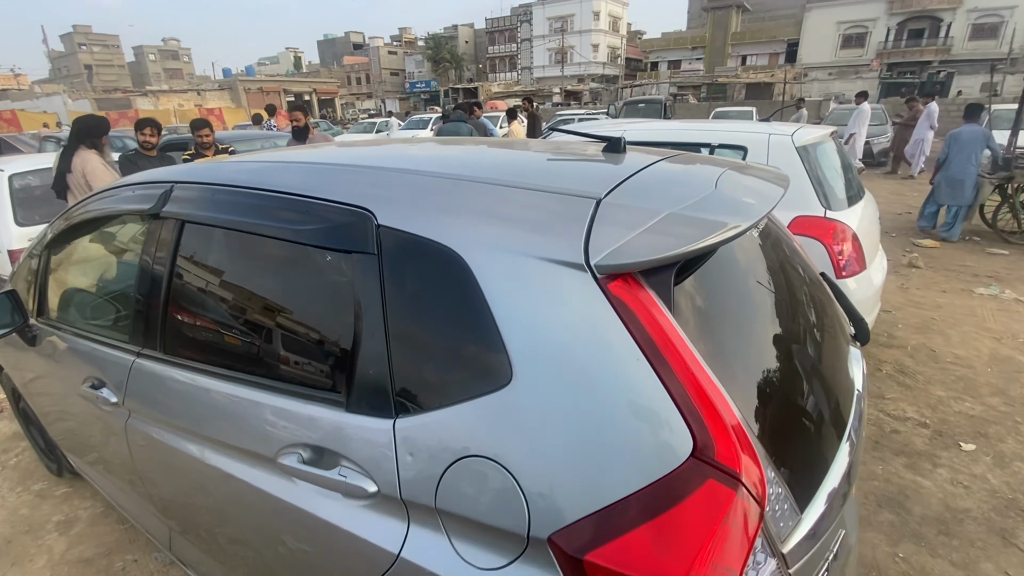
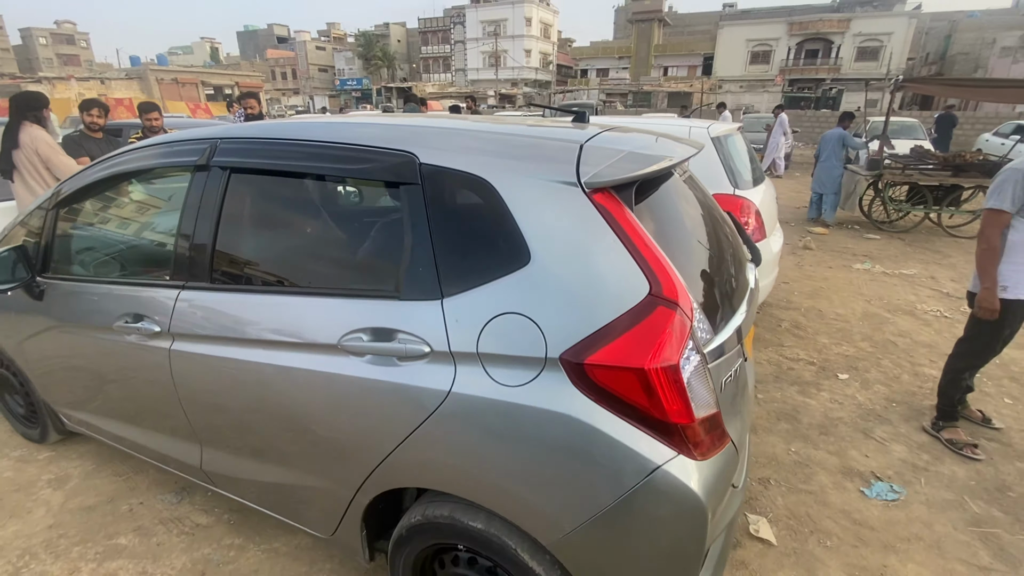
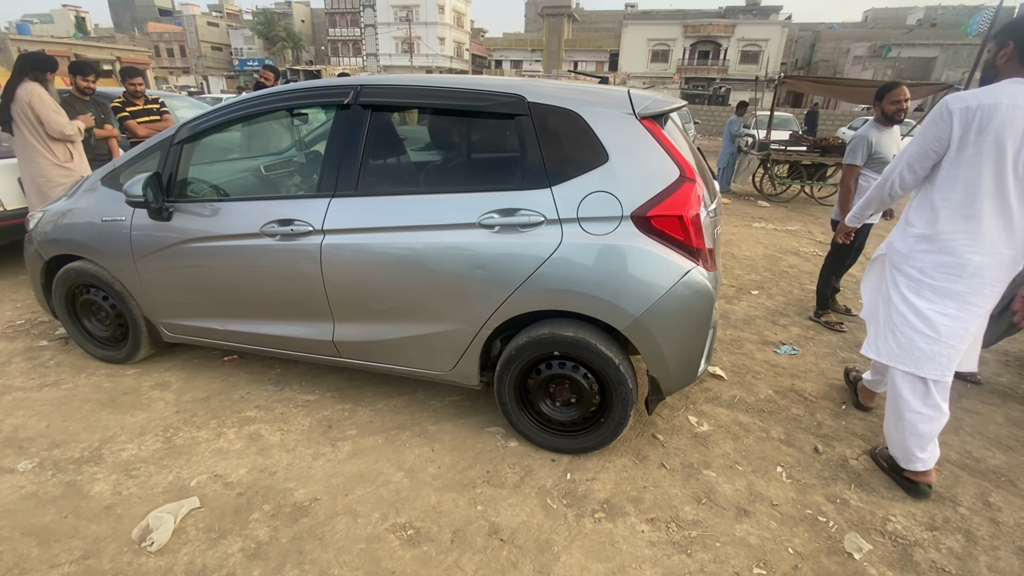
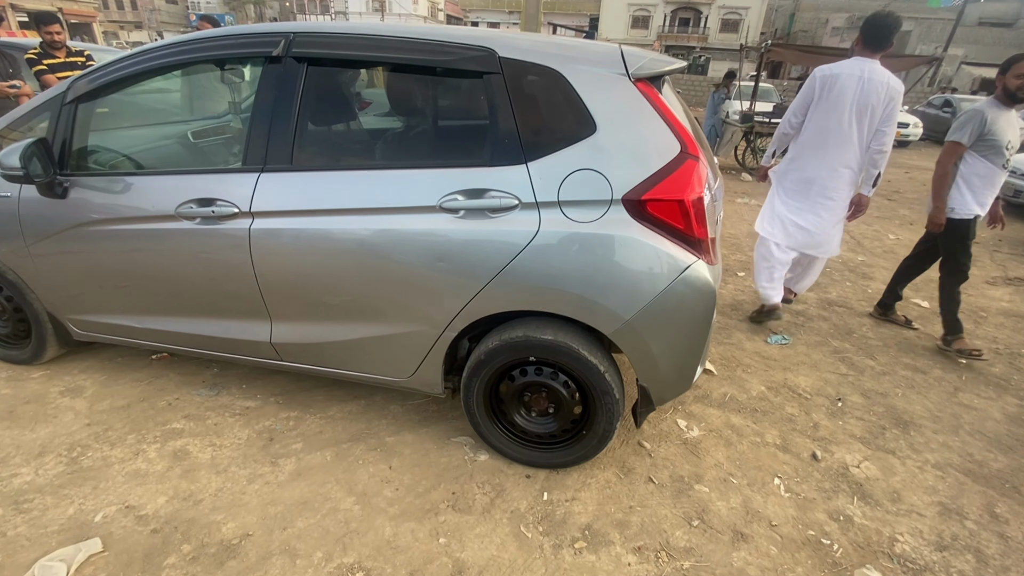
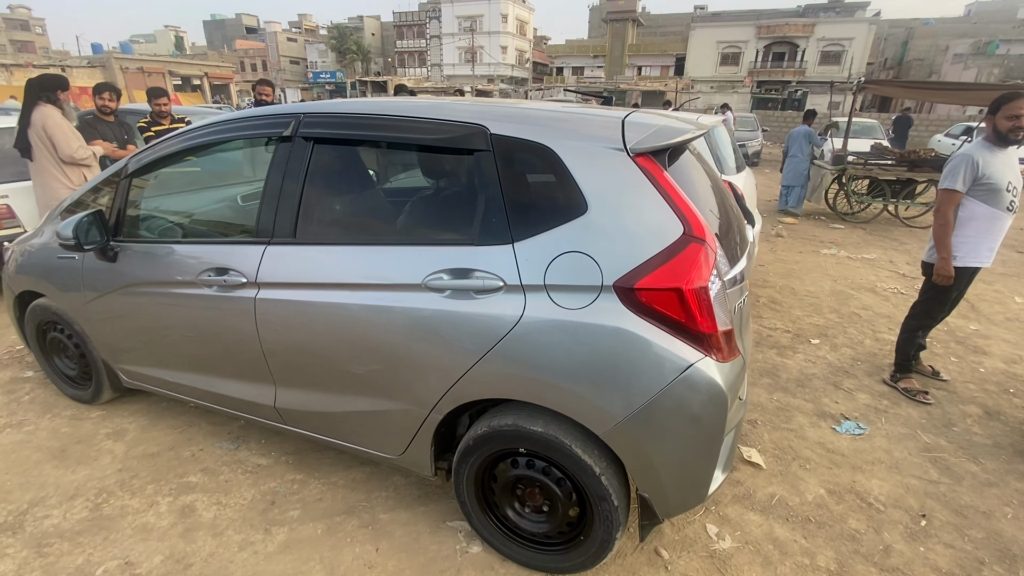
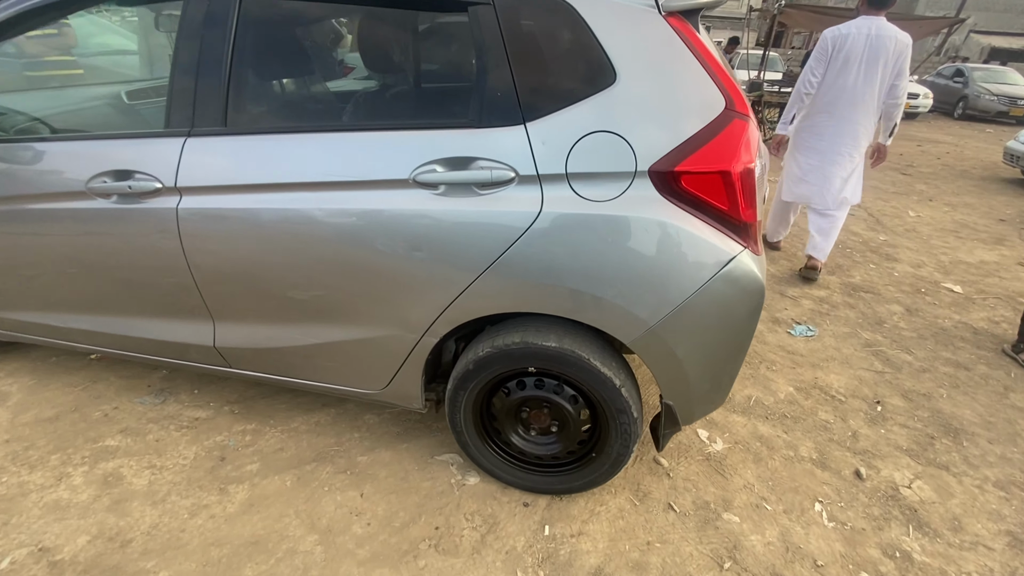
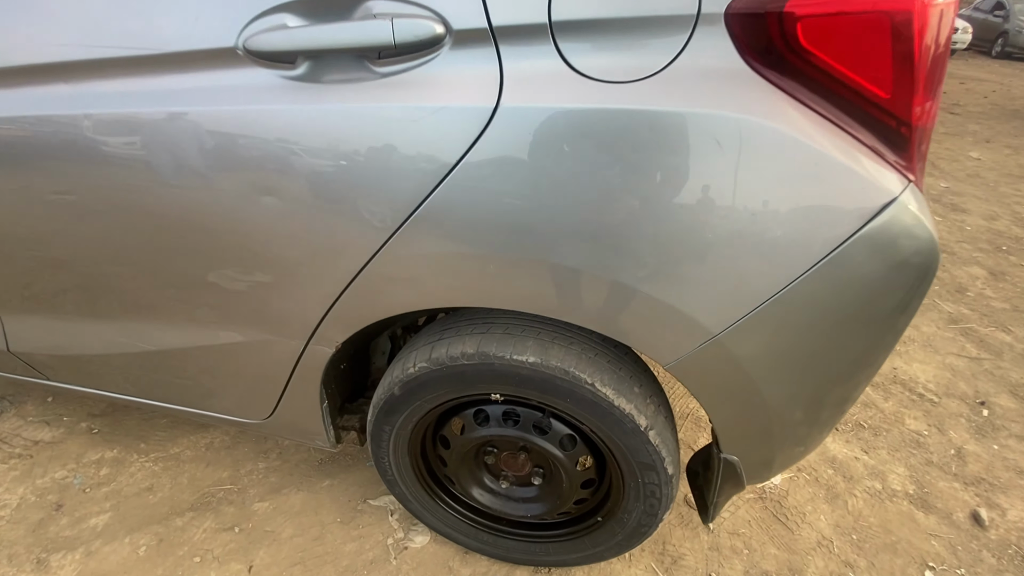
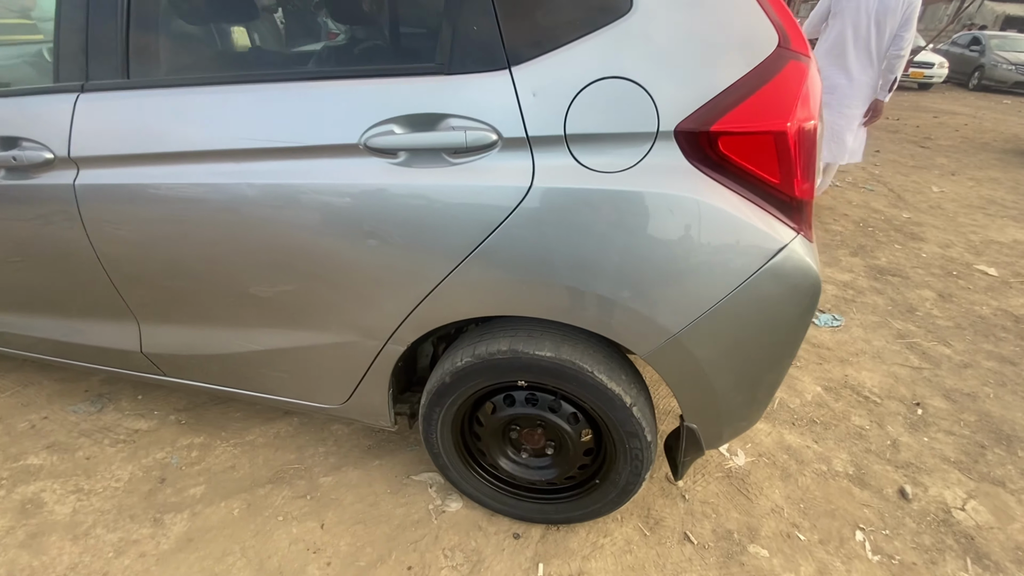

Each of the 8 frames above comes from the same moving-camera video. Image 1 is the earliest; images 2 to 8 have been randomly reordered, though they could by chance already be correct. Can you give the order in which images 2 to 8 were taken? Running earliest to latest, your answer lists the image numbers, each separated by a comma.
2, 5, 3, 4, 6, 8, 7
